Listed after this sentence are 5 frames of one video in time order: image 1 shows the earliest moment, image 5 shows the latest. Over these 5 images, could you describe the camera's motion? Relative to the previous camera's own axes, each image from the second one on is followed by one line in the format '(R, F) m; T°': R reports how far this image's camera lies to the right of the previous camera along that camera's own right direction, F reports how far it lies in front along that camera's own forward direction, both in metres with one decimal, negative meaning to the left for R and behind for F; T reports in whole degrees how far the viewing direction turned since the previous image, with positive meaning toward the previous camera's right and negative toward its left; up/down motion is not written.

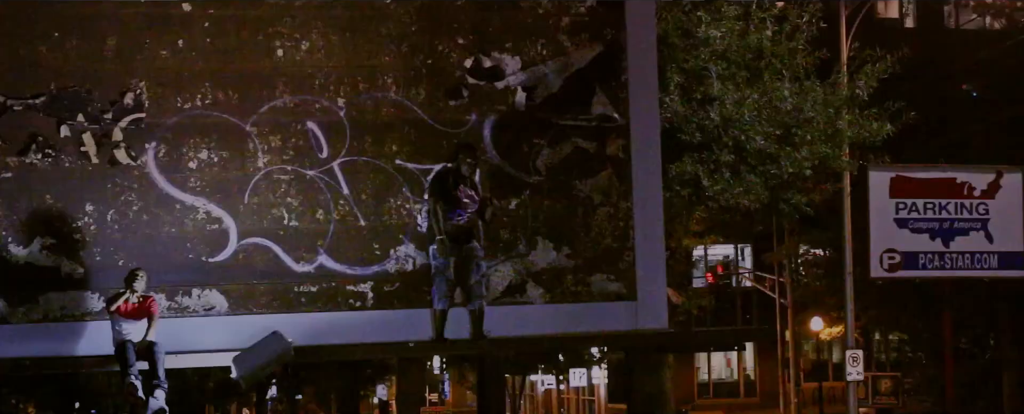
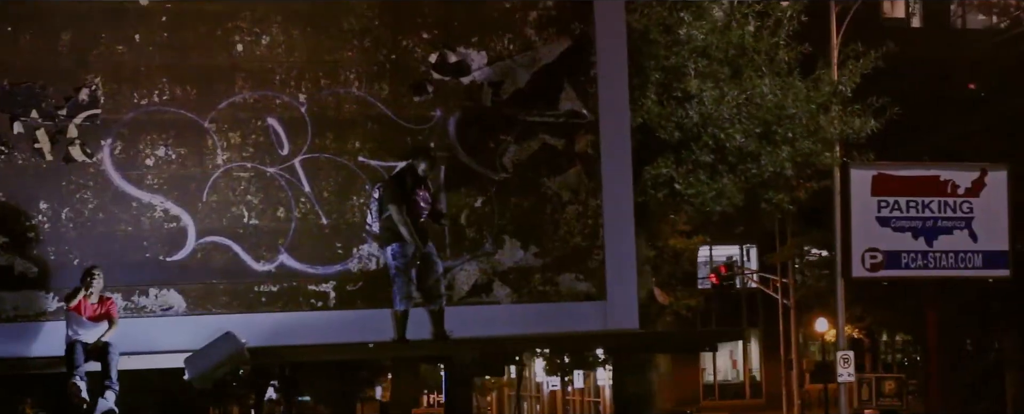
(+0.1, +0.2) m; 0°
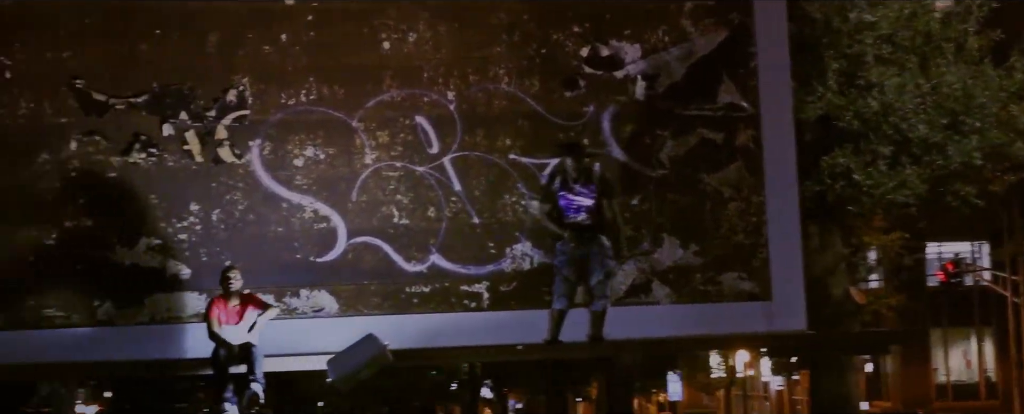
(-0.3, +0.2) m; -5°
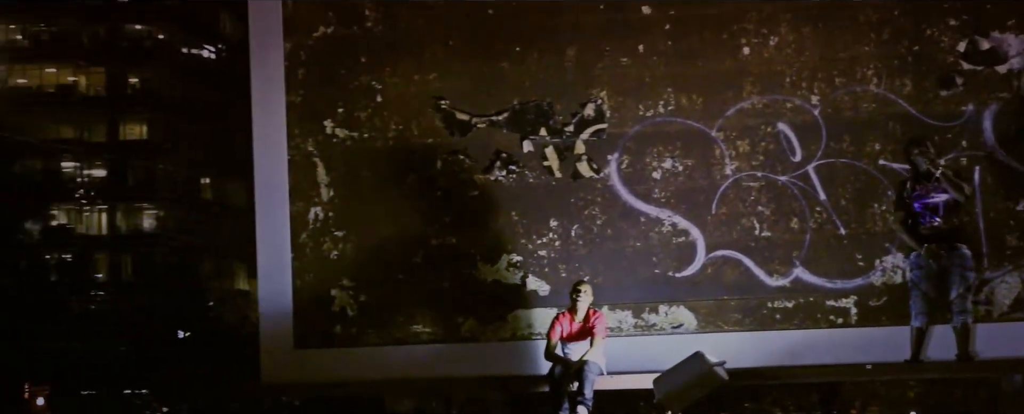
(-0.4, +0.2) m; -13°
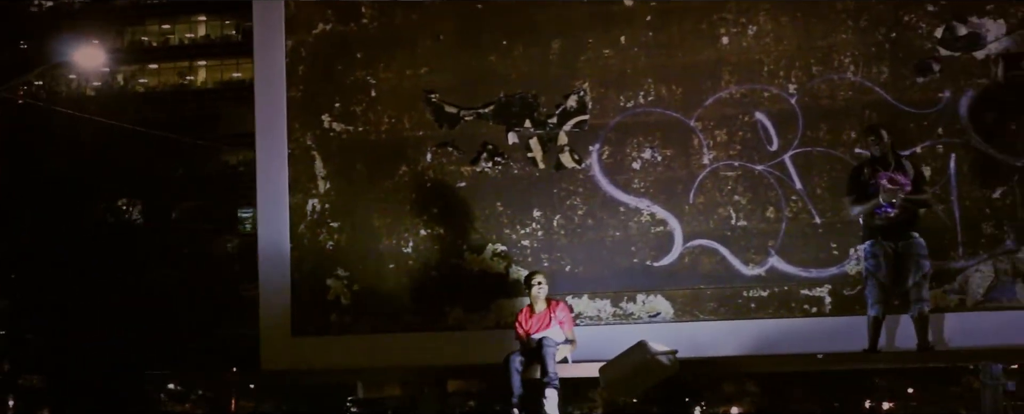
(+0.9, -0.2) m; -6°
